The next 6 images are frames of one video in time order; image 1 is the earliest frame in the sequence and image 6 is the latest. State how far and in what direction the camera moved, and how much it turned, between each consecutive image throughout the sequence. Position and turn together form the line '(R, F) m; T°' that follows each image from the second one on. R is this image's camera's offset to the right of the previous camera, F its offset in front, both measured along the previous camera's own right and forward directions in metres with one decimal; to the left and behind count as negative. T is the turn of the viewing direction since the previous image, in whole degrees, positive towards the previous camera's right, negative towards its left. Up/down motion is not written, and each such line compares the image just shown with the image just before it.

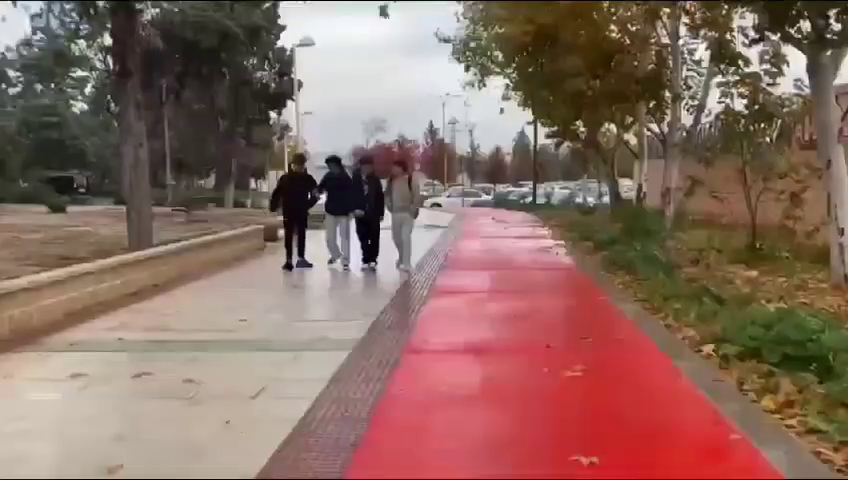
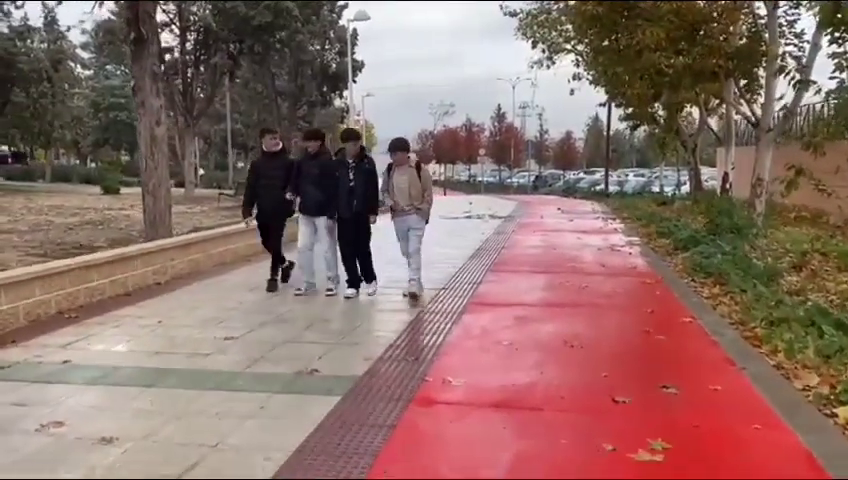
(+0.3, +1.8) m; -6°
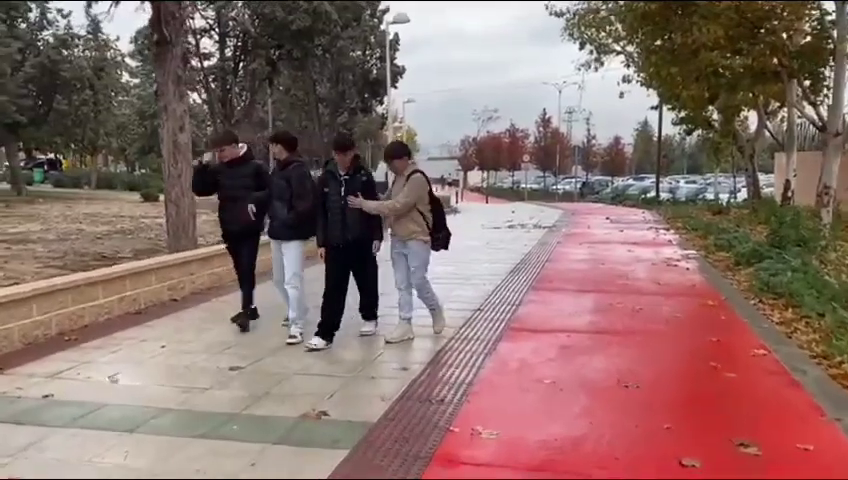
(+0.1, +0.8) m; -4°
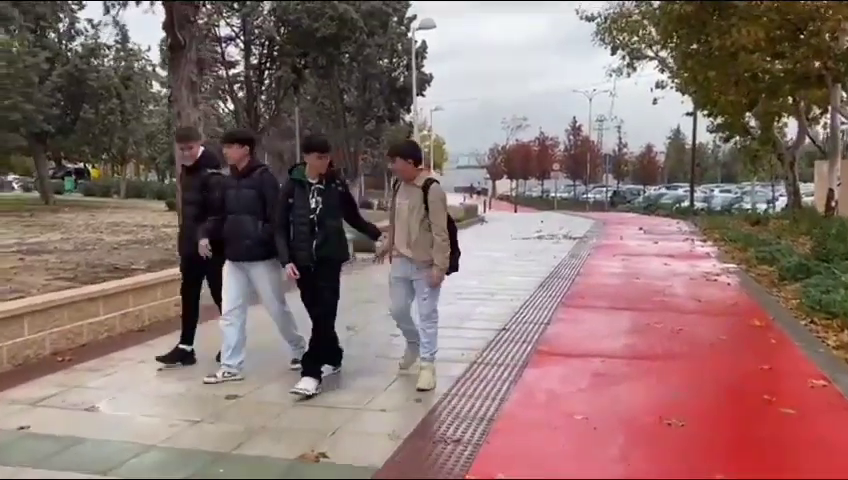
(+0.1, +0.6) m; -2°
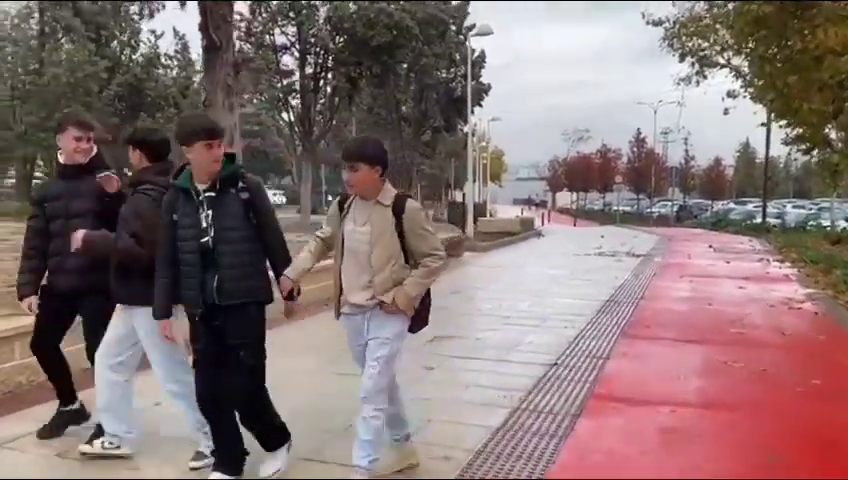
(+0.2, +0.9) m; -5°
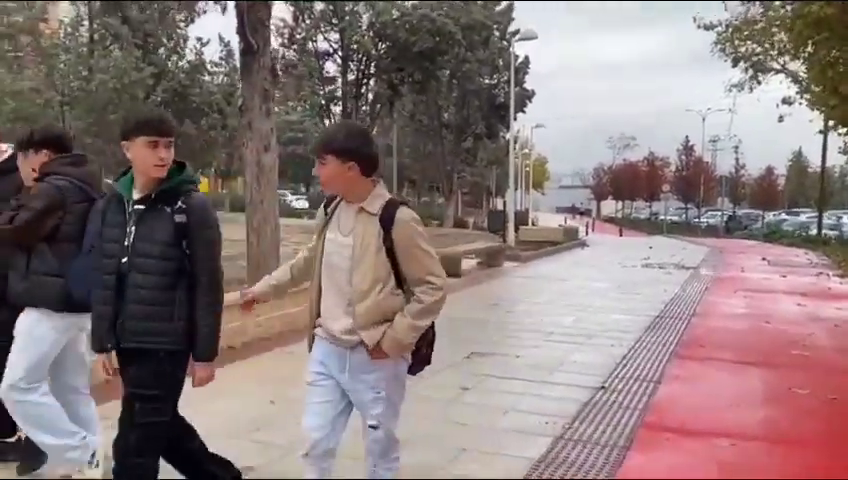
(0.0, +0.4) m; -3°
